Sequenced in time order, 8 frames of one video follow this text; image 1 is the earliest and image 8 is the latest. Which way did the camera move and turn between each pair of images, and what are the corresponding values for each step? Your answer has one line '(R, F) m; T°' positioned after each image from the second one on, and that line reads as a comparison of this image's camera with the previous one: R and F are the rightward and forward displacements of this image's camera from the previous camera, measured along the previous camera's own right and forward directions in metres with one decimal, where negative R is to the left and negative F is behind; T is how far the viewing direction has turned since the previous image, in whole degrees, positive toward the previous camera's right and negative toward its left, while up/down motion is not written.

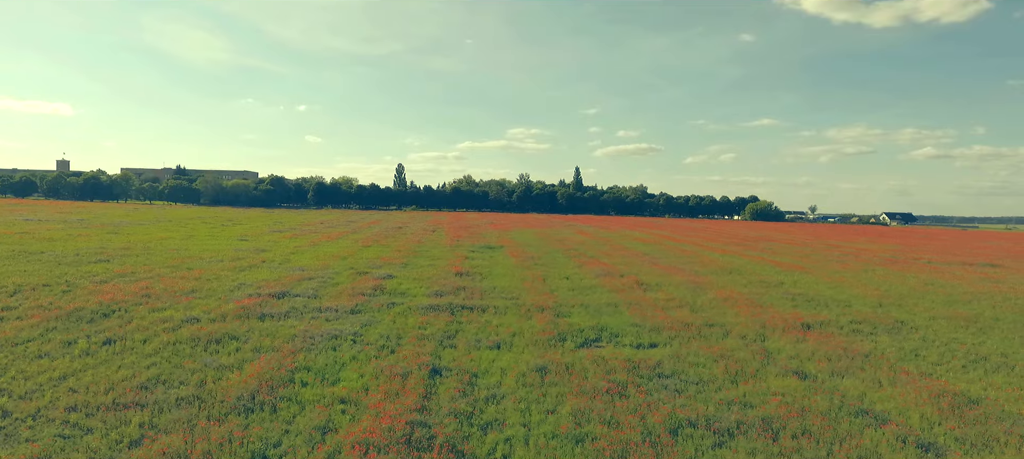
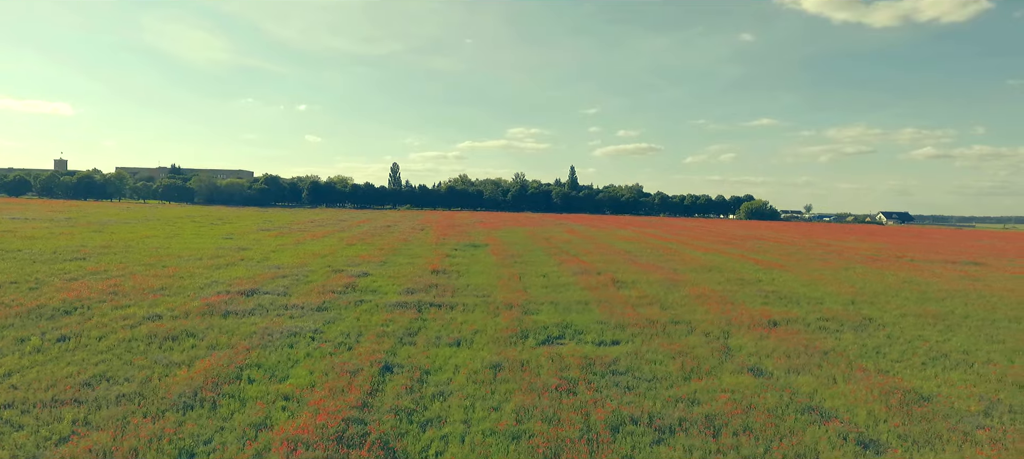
(+1.2, +0.1) m; 0°
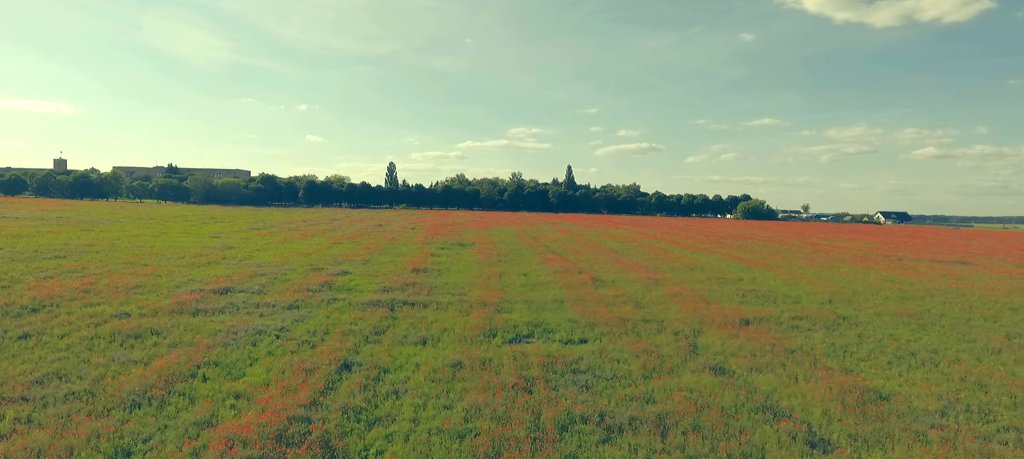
(+1.0, +0.1) m; 0°
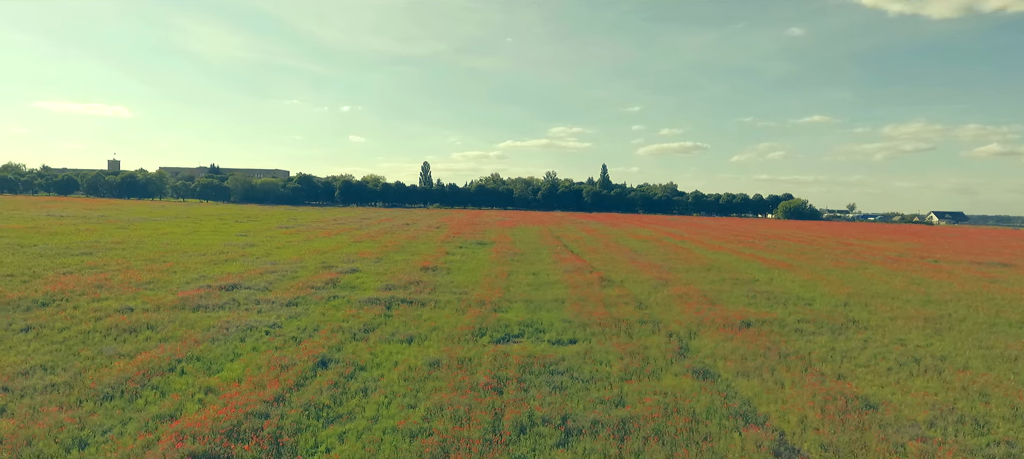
(+1.6, +0.2) m; -4°
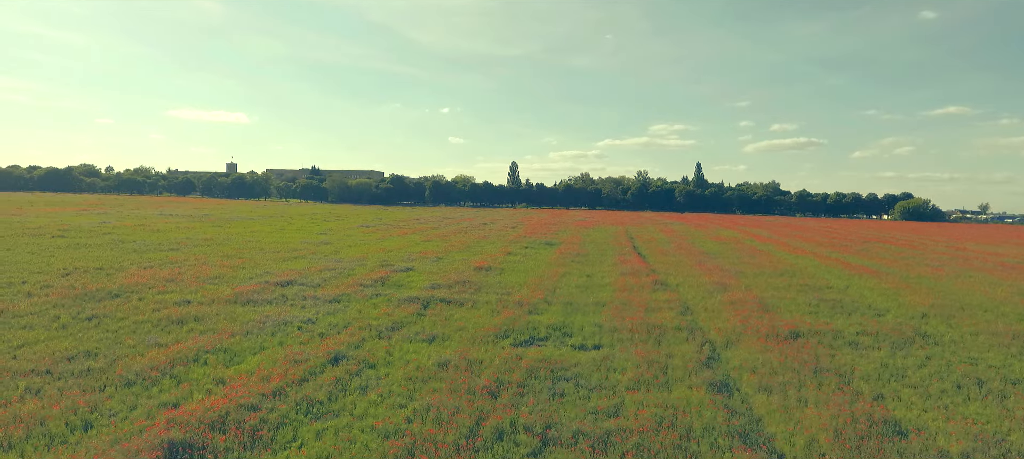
(+2.2, +0.5) m; -9°
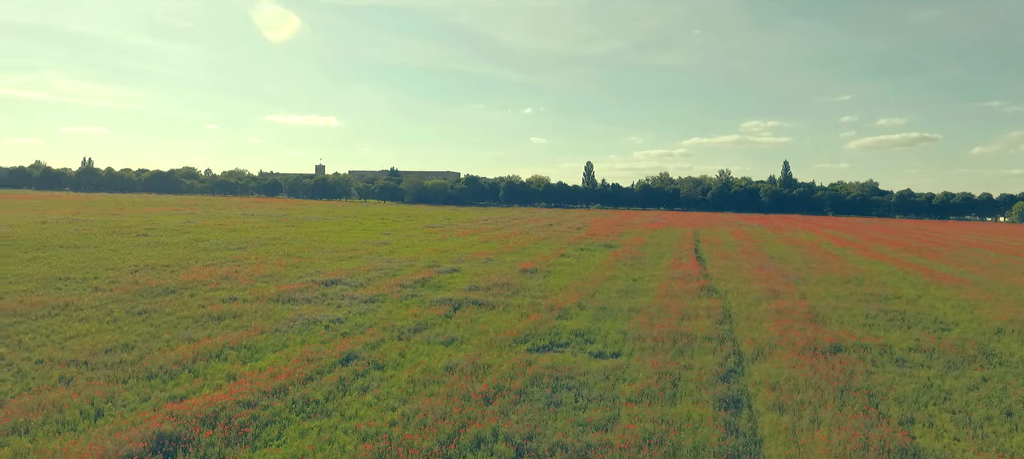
(+1.9, +0.4) m; -8°
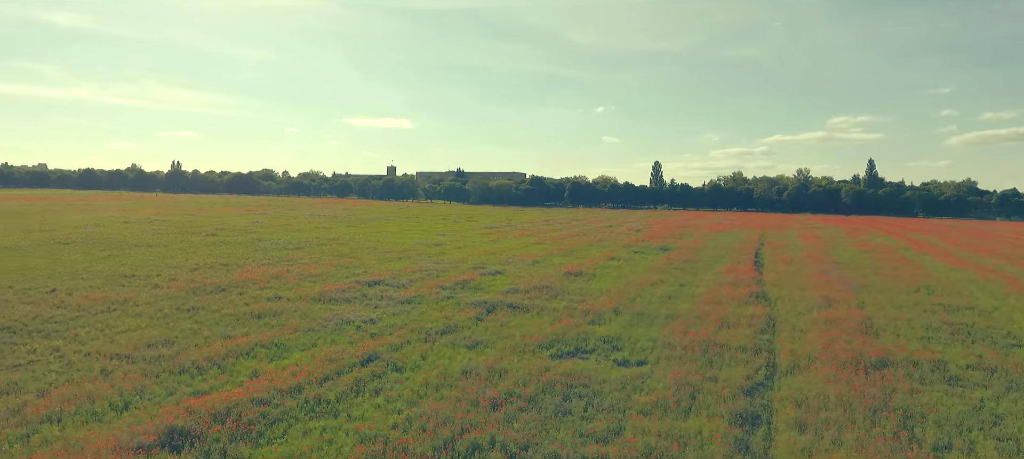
(+1.4, +0.3) m; -7°
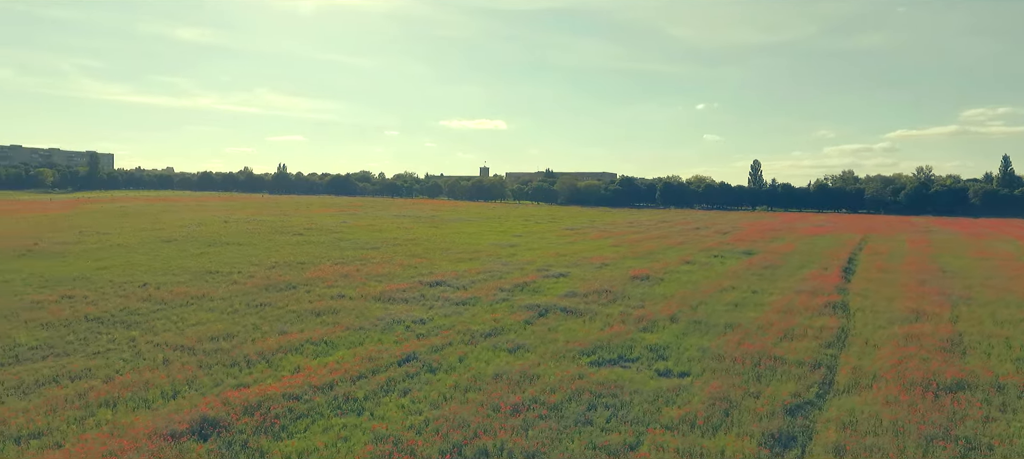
(+1.6, +0.3) m; -9°
